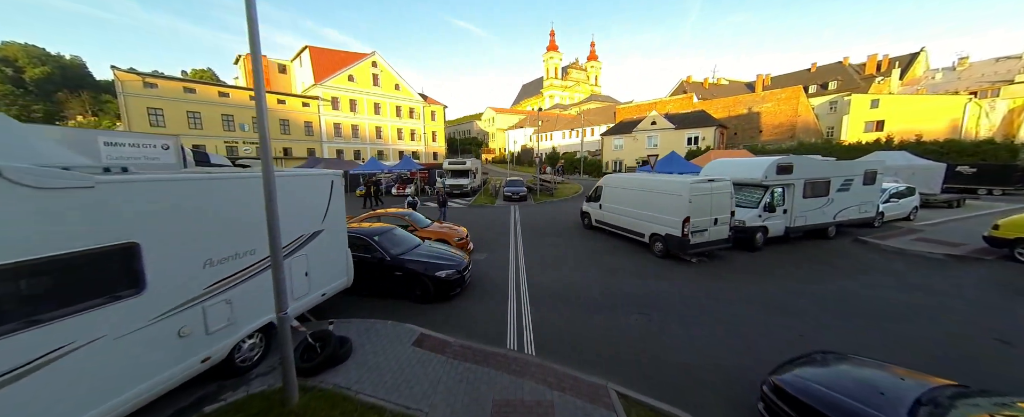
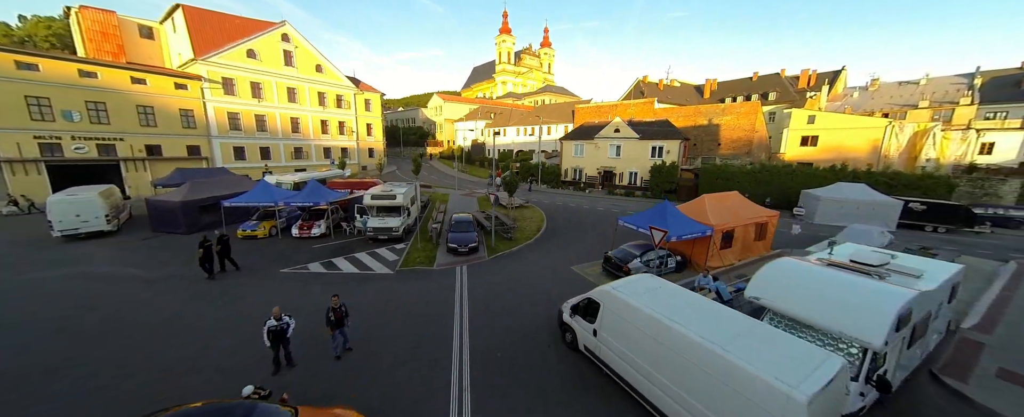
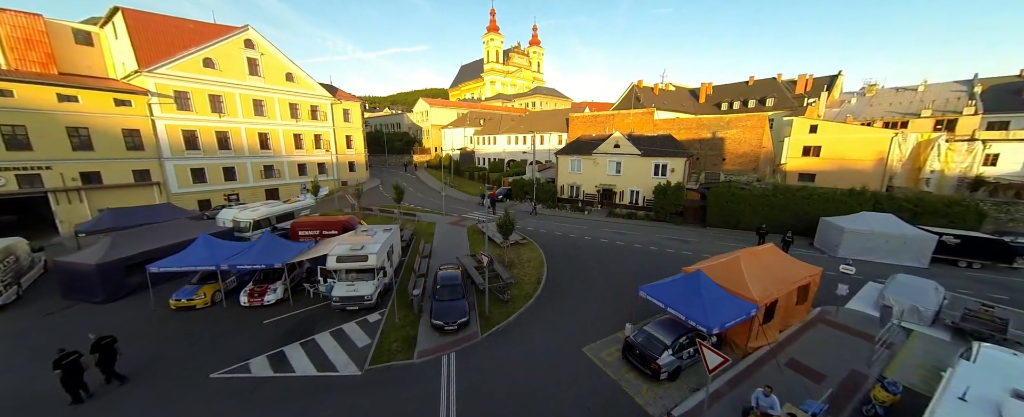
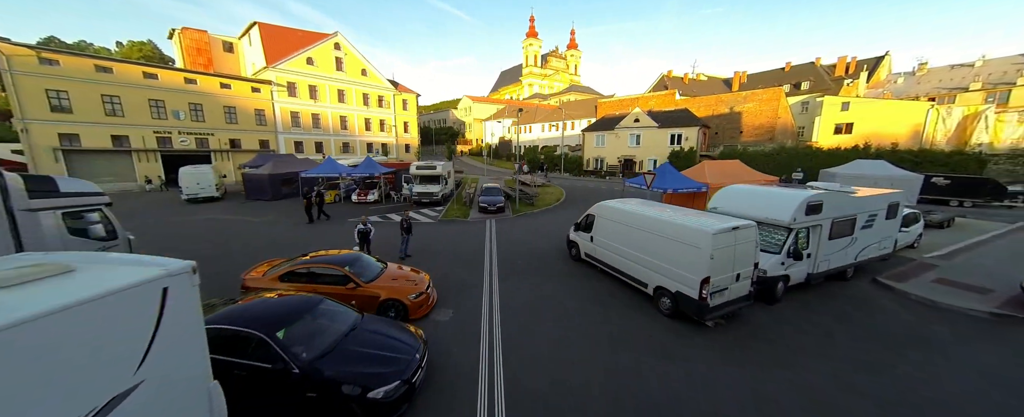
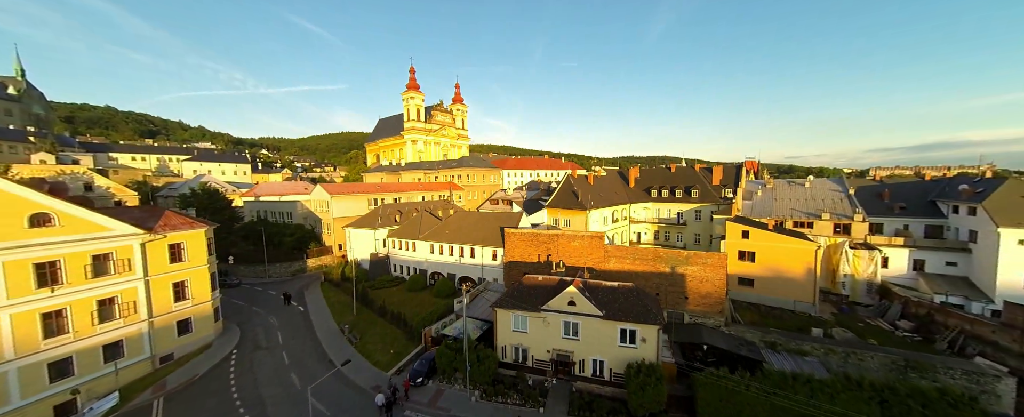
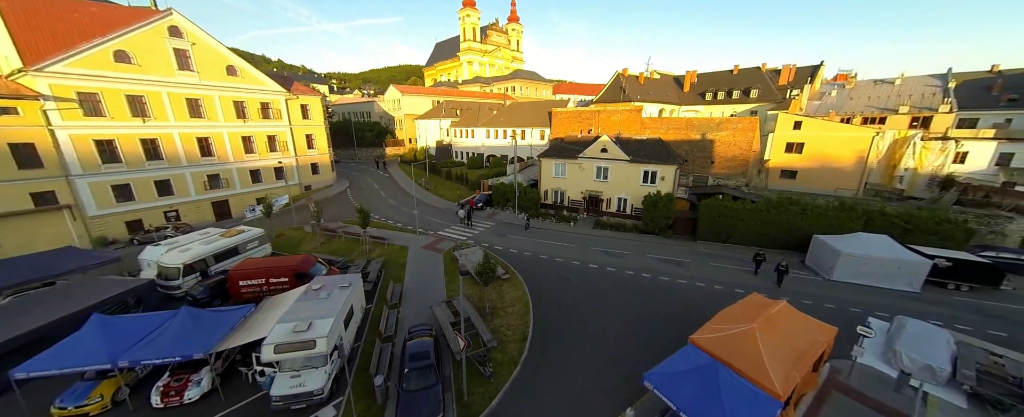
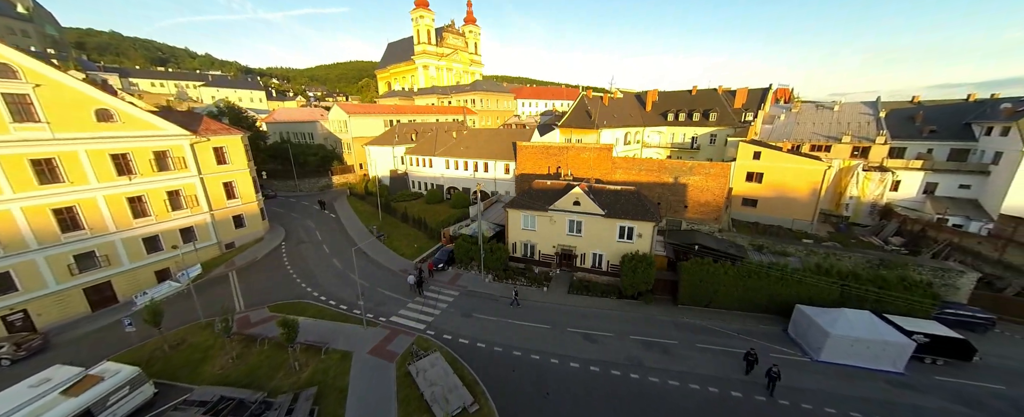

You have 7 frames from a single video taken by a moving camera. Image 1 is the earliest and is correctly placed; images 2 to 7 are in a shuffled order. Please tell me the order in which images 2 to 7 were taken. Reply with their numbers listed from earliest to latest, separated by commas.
4, 2, 3, 6, 7, 5
